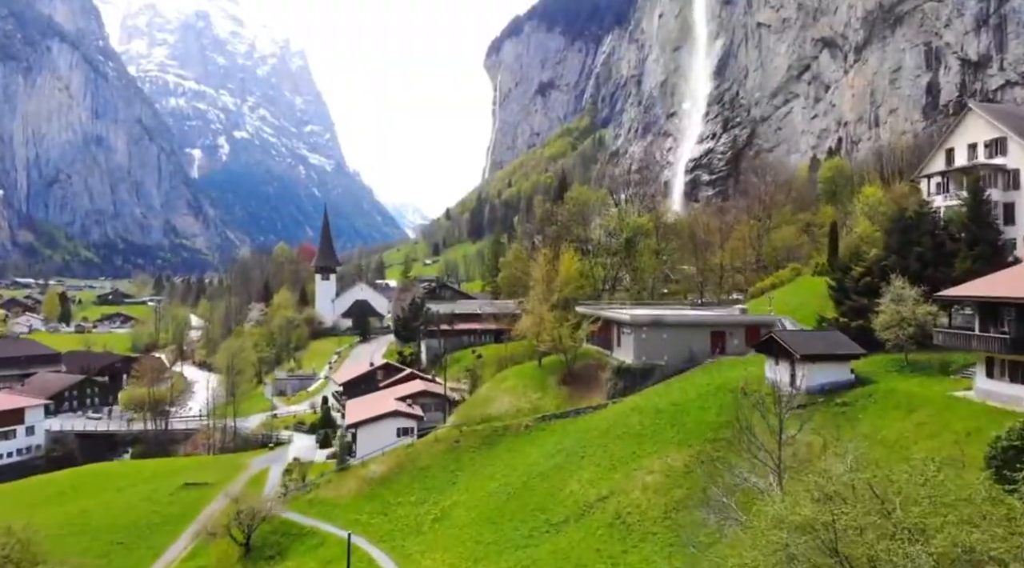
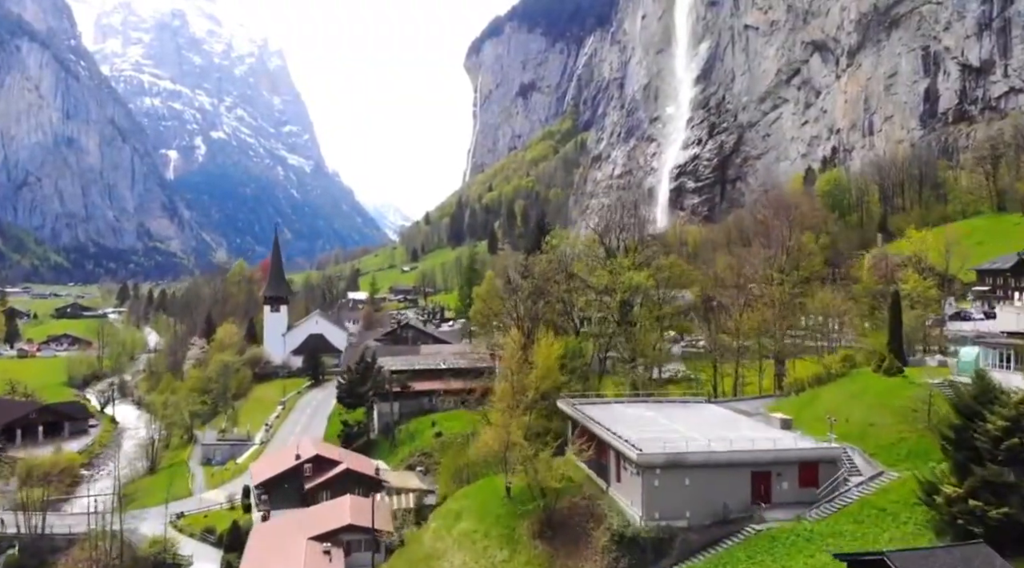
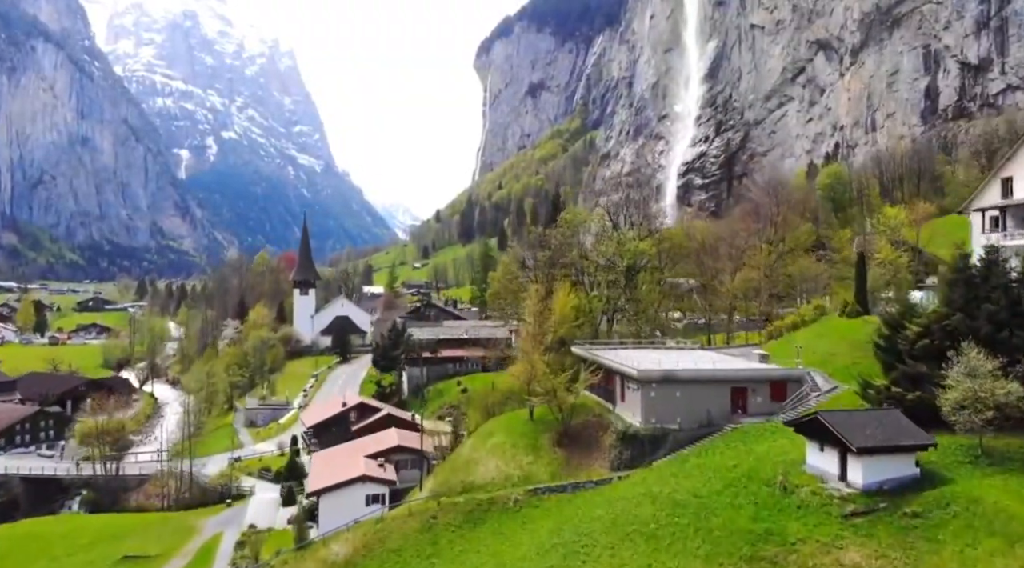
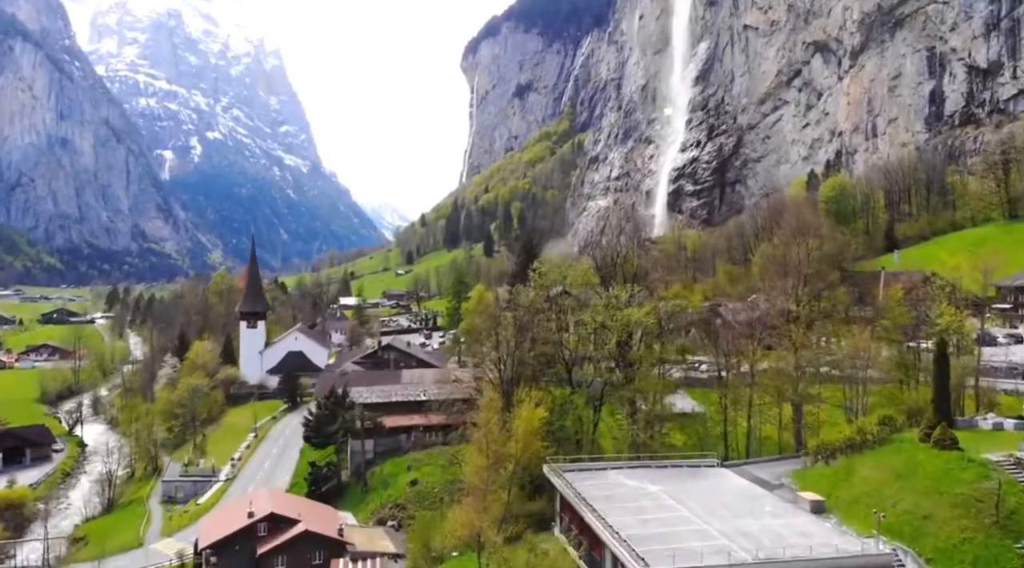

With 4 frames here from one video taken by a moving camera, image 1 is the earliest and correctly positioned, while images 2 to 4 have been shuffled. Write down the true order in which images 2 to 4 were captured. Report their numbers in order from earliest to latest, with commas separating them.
3, 2, 4
